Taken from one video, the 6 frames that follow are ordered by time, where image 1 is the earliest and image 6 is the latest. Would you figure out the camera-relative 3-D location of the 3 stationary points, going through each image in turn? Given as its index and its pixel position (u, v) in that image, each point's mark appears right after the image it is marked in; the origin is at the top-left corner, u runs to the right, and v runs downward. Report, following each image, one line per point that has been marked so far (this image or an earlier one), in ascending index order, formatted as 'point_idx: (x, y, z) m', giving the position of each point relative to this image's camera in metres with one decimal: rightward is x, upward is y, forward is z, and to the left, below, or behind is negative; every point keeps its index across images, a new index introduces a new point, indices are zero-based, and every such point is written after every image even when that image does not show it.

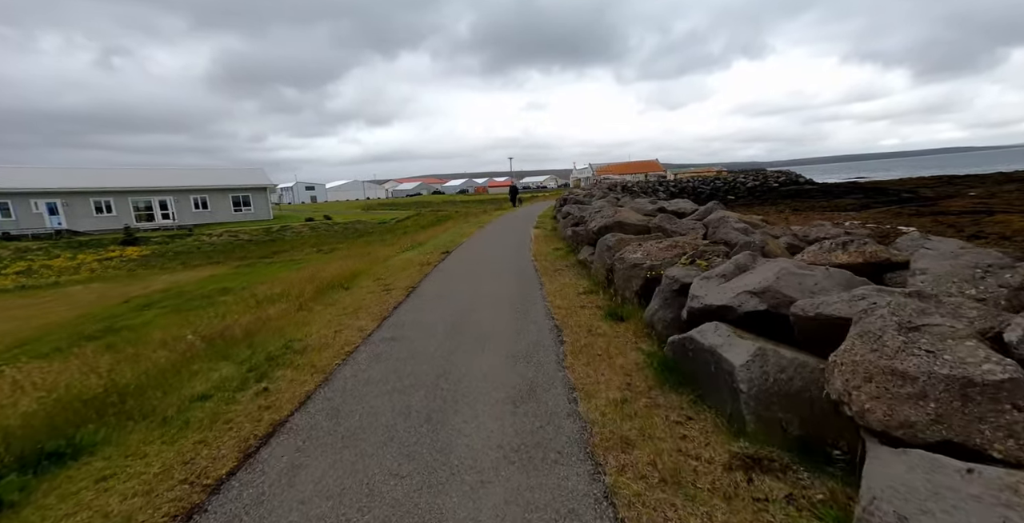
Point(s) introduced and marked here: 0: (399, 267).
0: (-3.0, -0.2, +13.2) m
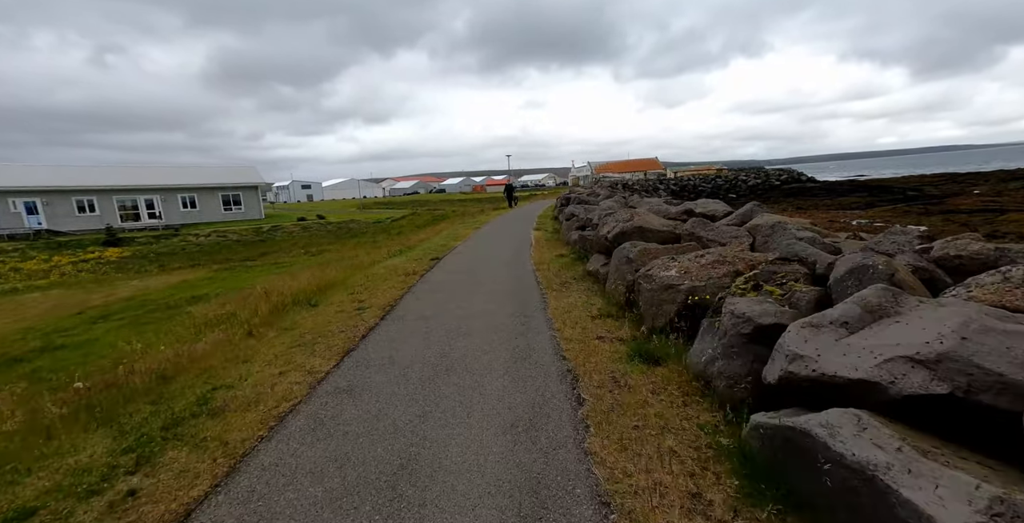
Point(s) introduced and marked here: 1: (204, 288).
0: (-3.1, -0.4, +11.6) m
1: (-12.0, -1.1, +19.1) m
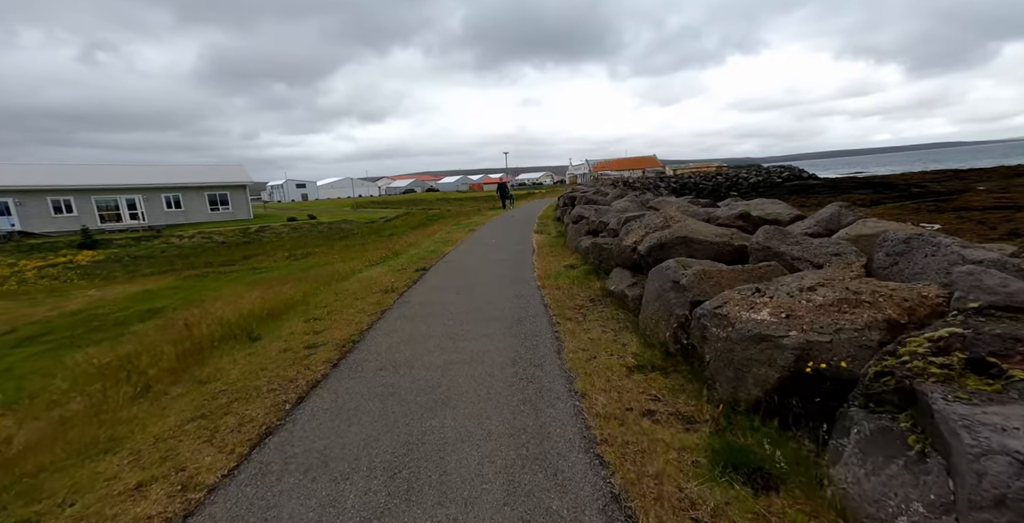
0: (-3.1, -0.7, +9.6) m
1: (-12.0, -1.3, +17.0) m
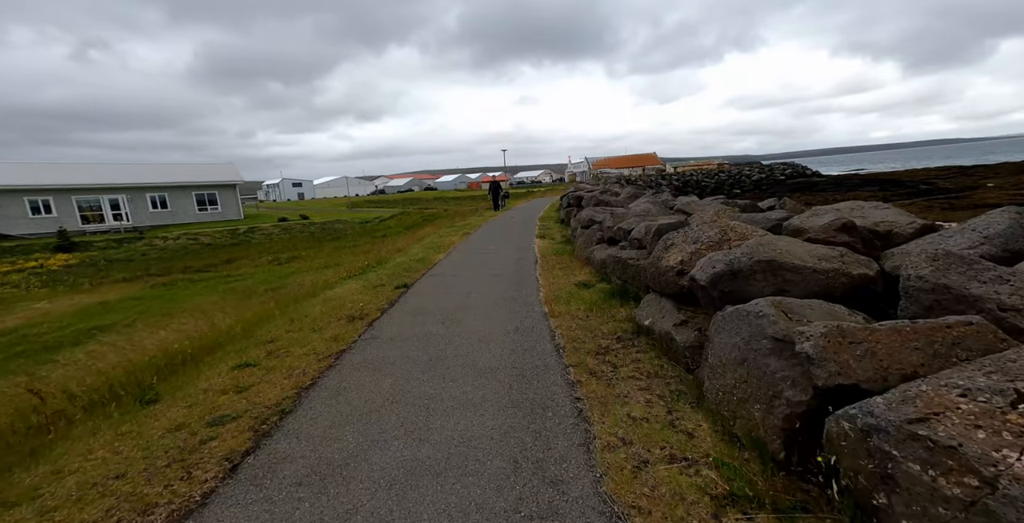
0: (-3.1, -1.0, +7.6) m
1: (-12.0, -1.7, +14.9) m
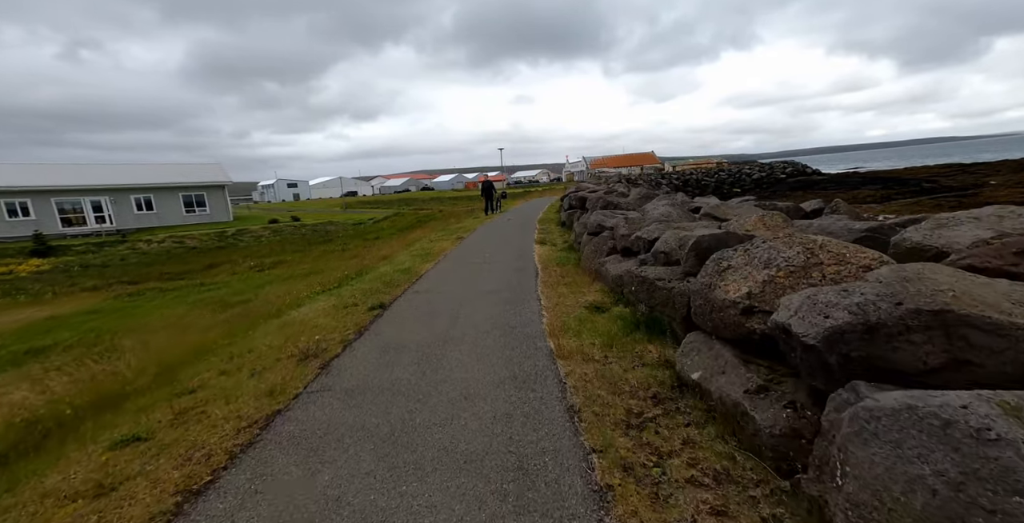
0: (-3.1, -1.2, +5.9) m
1: (-12.1, -2.0, +13.2) m
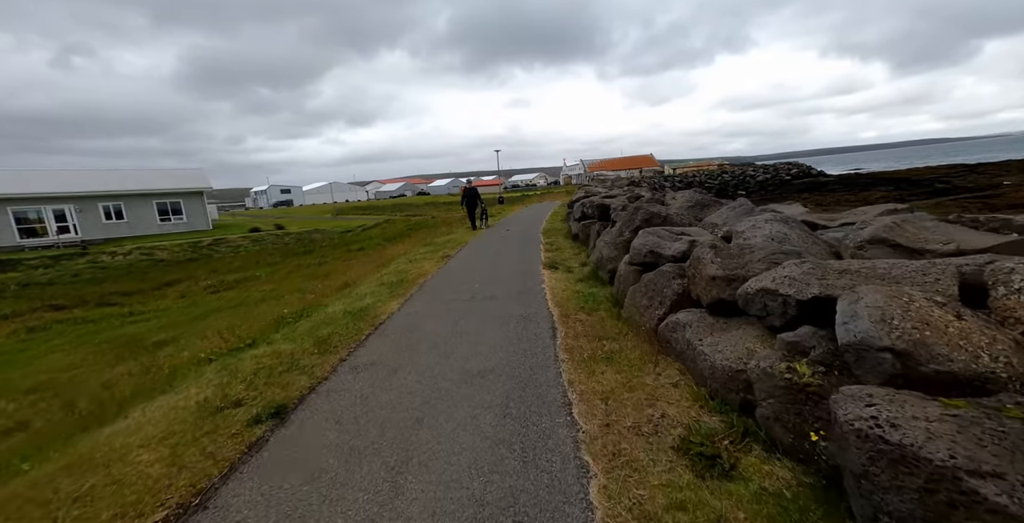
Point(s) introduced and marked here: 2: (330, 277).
0: (-3.1, -1.9, +1.8) m
1: (-12.1, -2.8, +9.1) m
2: (-7.1, -0.6, +17.7) m
